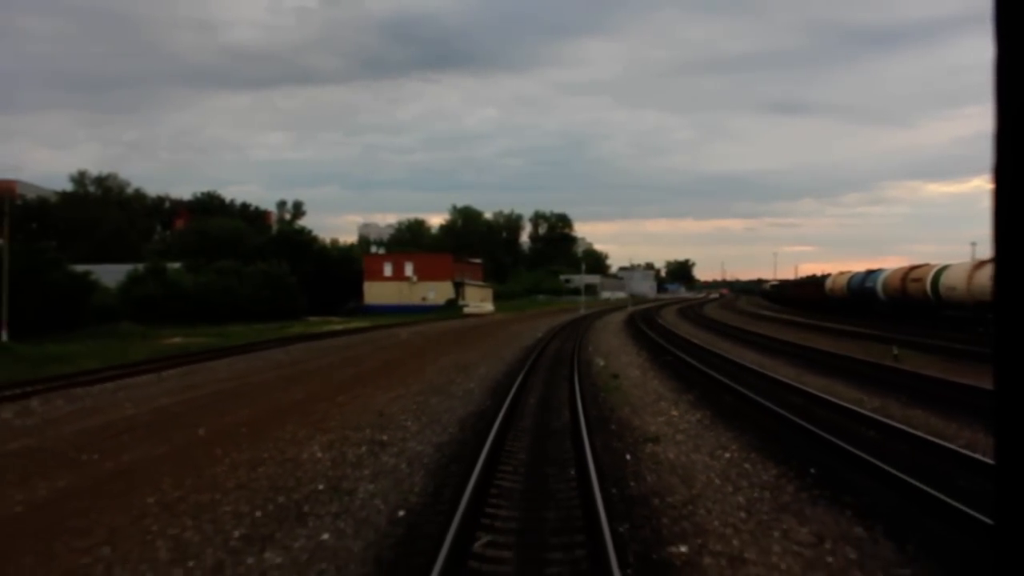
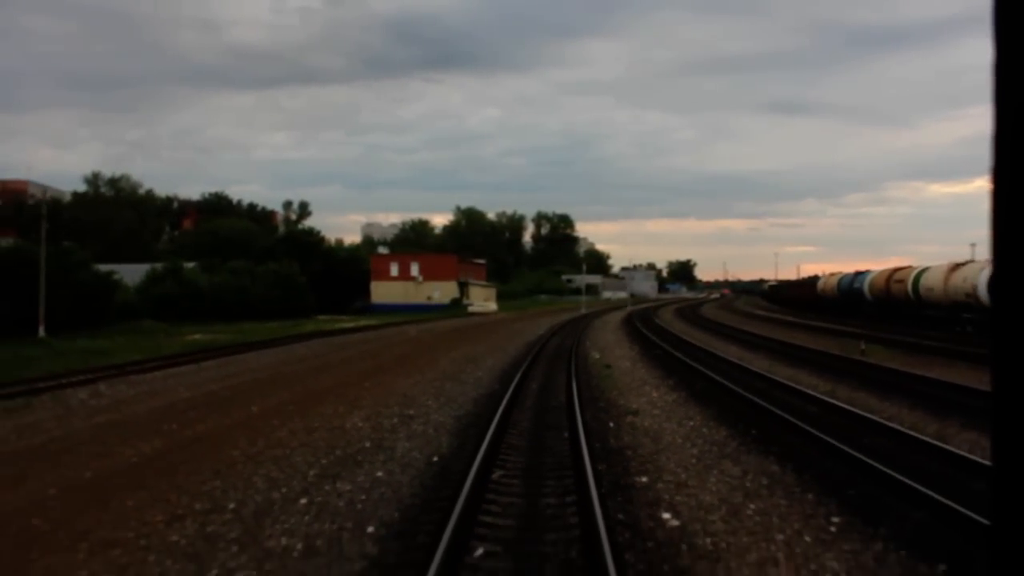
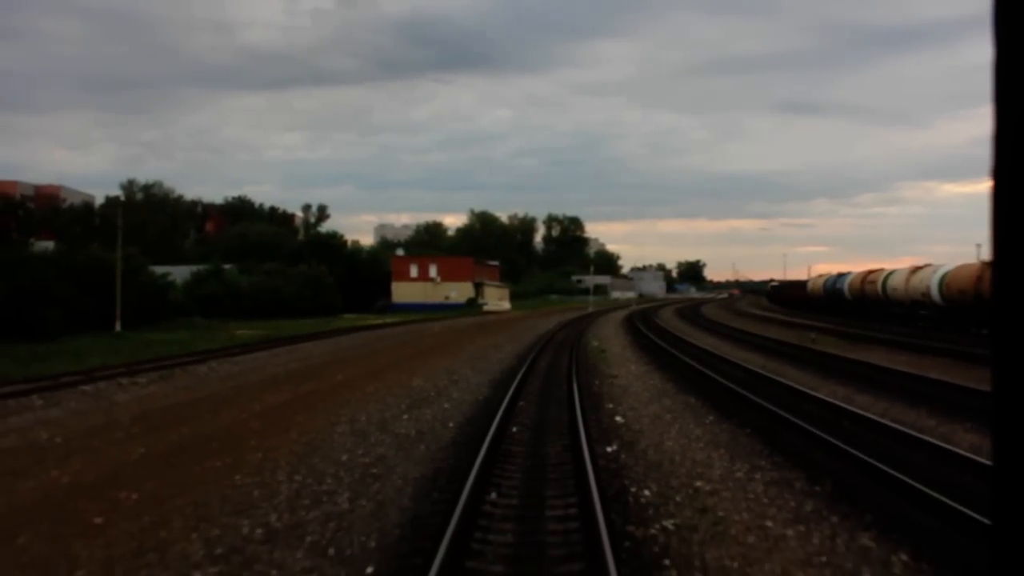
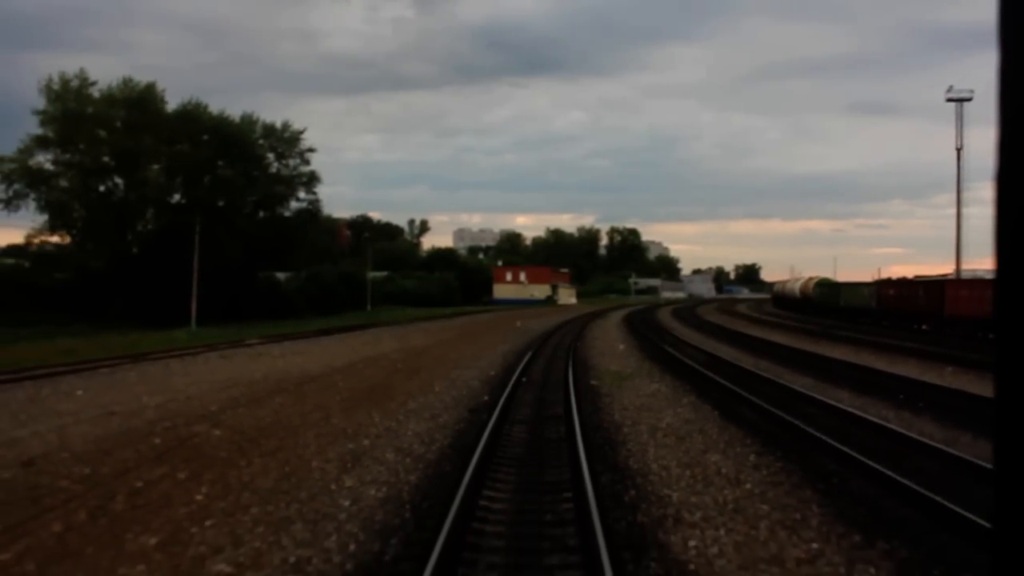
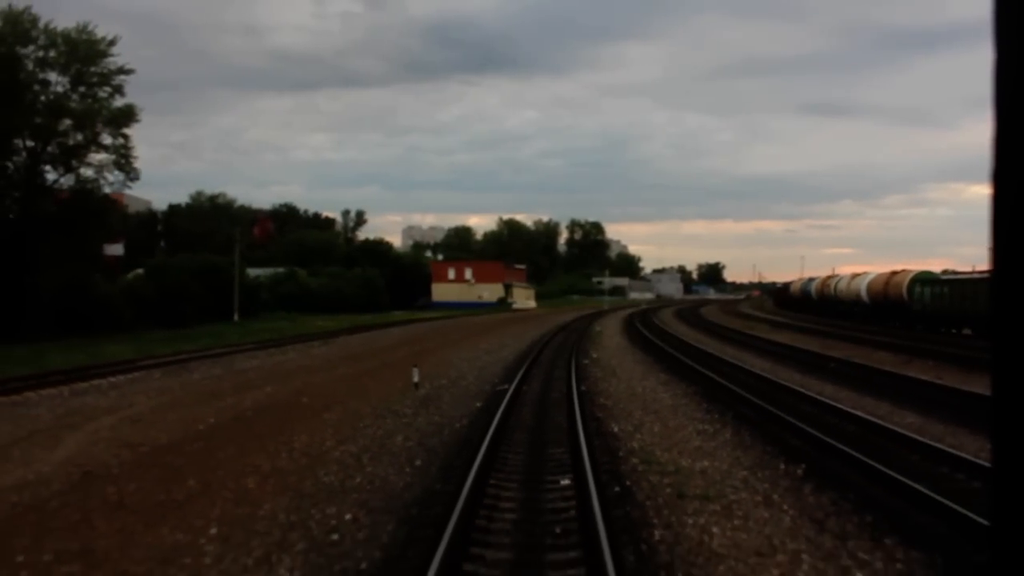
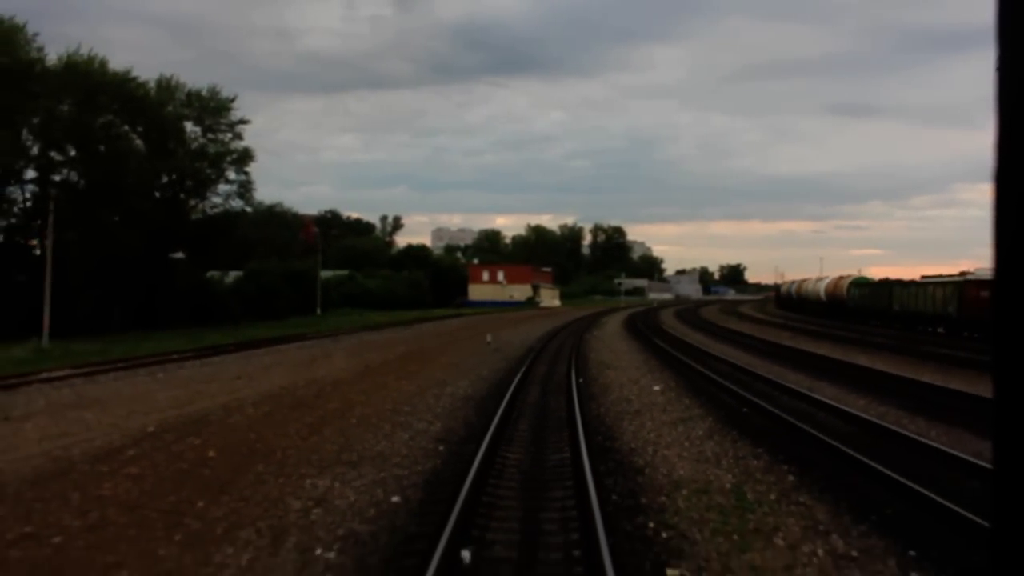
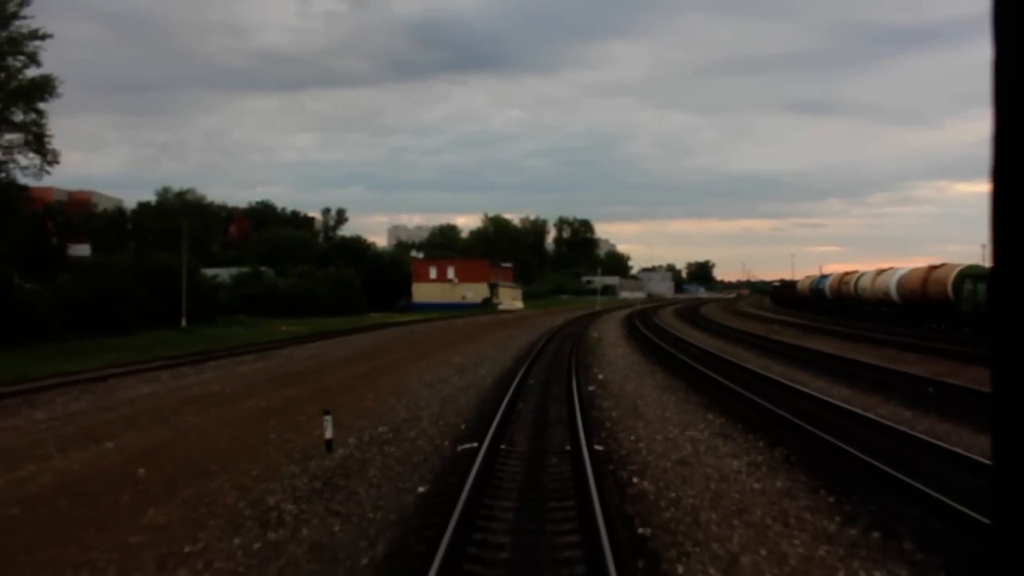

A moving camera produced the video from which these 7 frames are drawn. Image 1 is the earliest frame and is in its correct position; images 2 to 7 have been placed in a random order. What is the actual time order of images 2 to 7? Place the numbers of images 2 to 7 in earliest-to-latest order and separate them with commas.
2, 3, 7, 5, 6, 4
